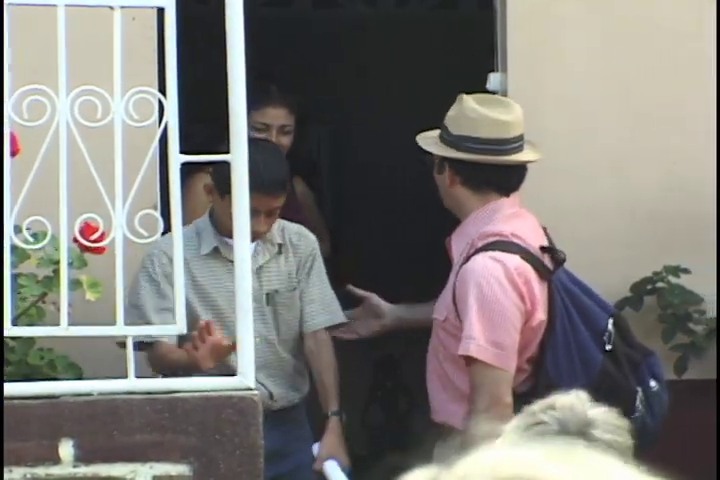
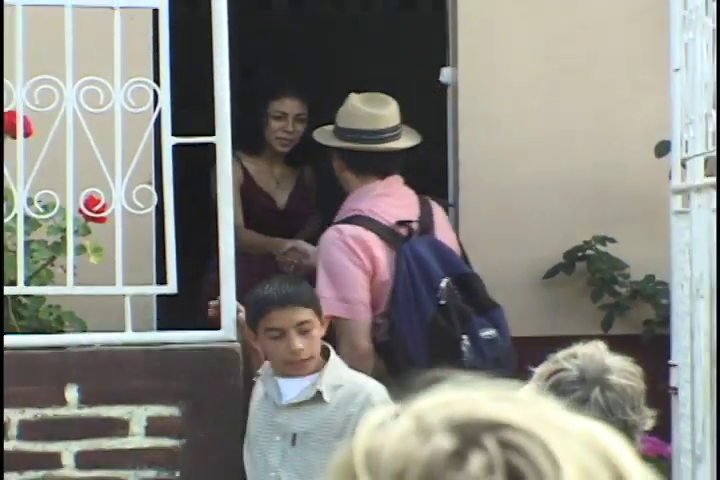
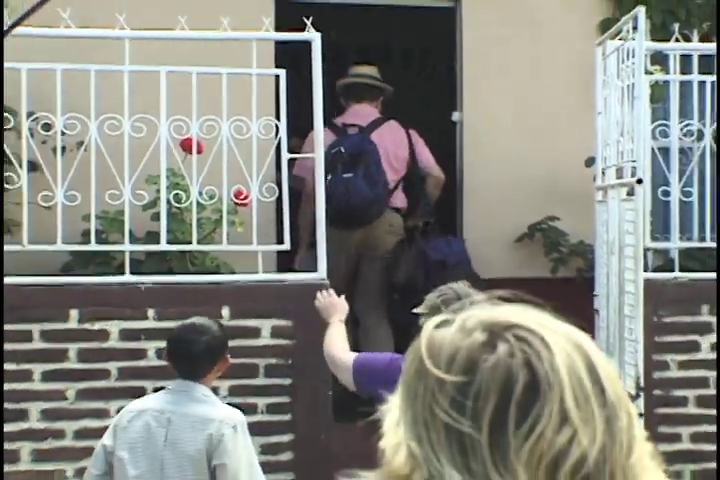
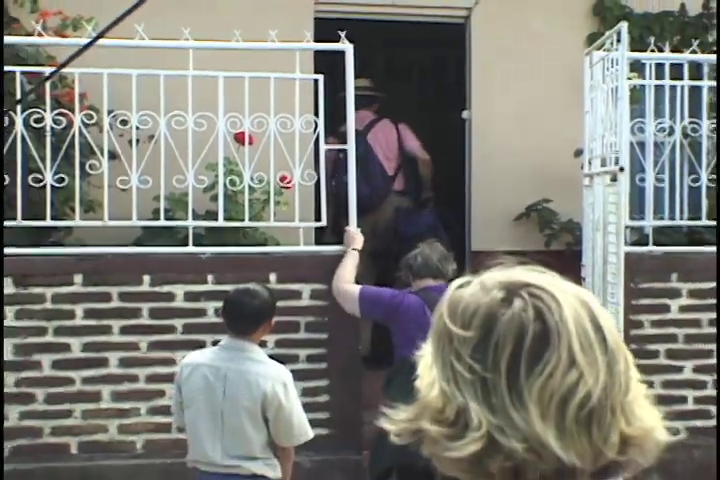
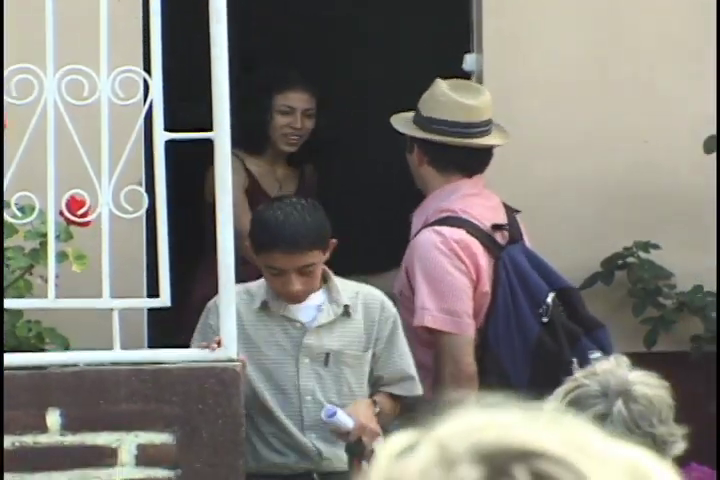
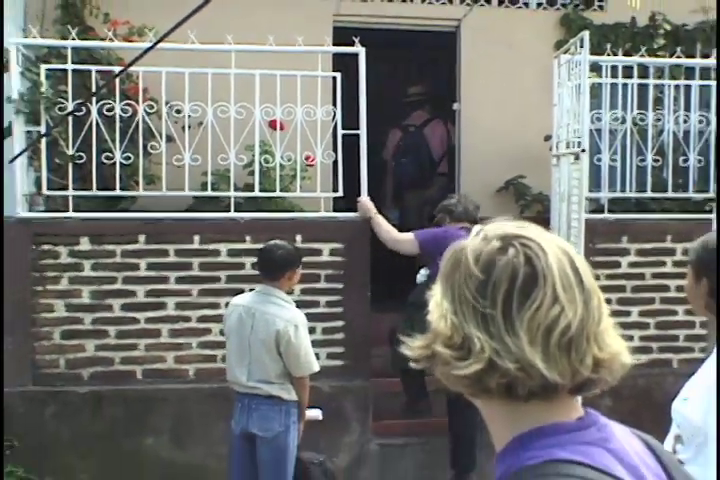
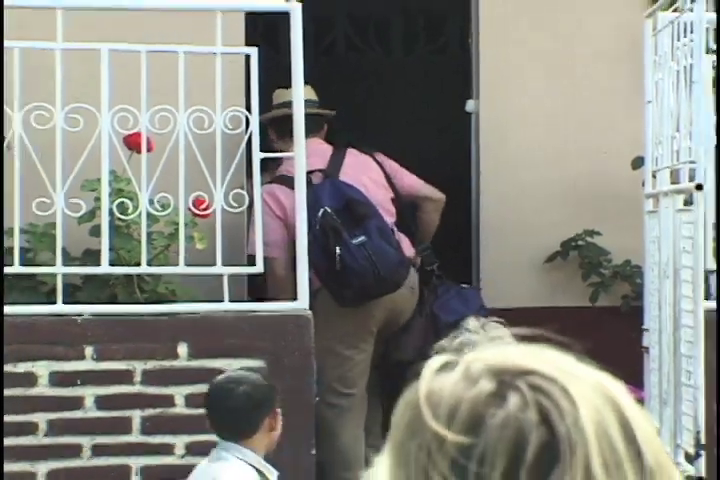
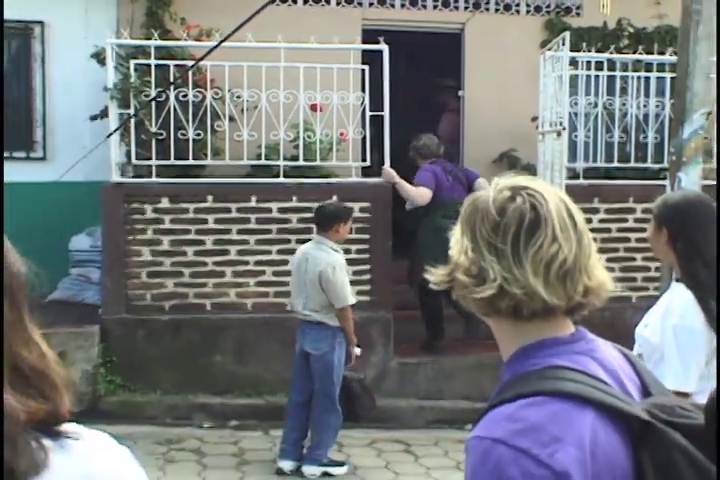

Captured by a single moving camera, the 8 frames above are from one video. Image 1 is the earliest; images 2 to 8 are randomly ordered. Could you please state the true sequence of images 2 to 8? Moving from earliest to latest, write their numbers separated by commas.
5, 2, 7, 3, 4, 6, 8
